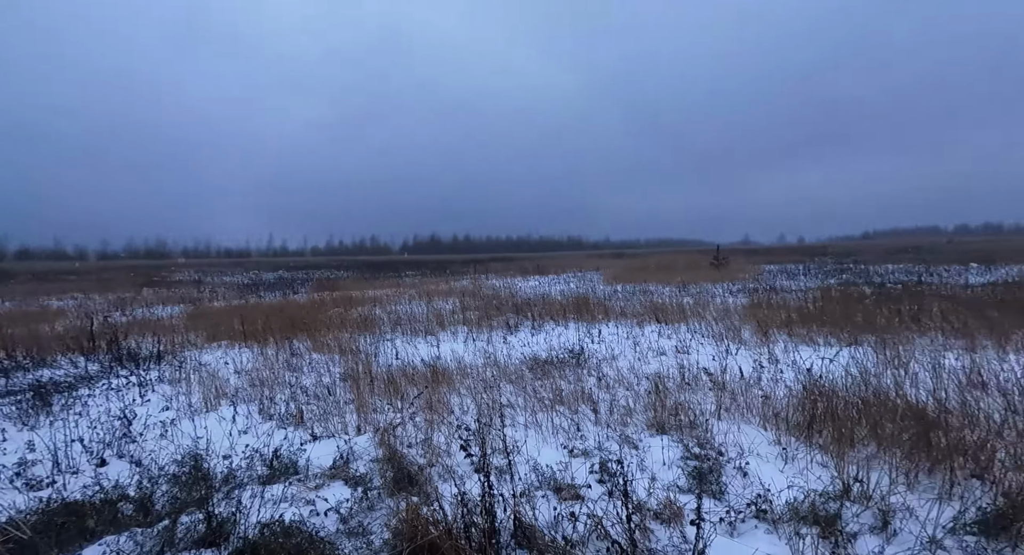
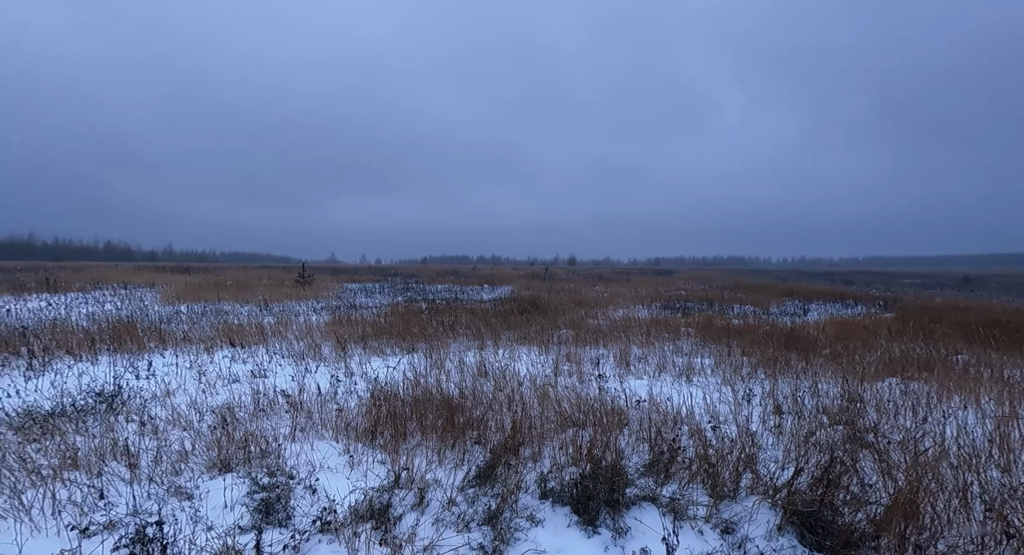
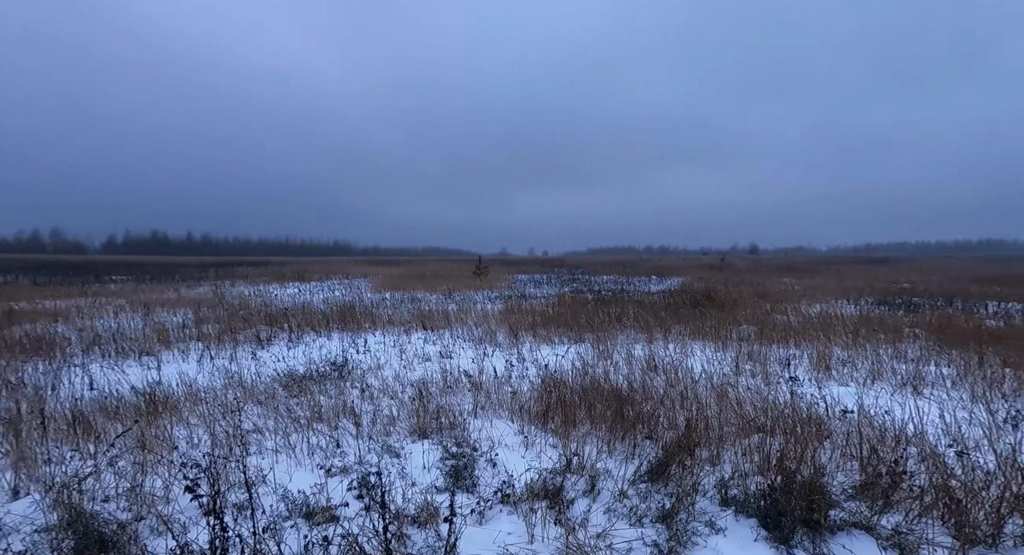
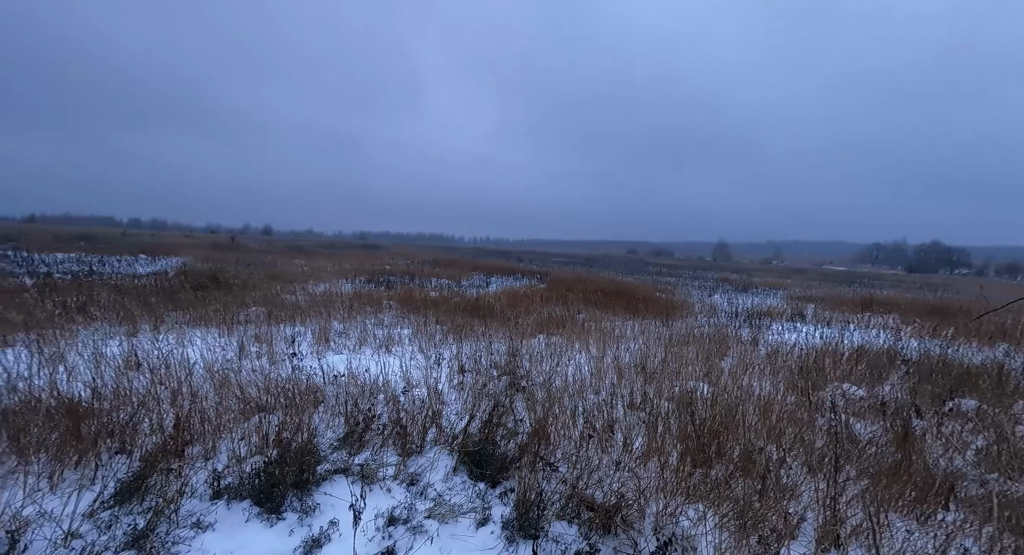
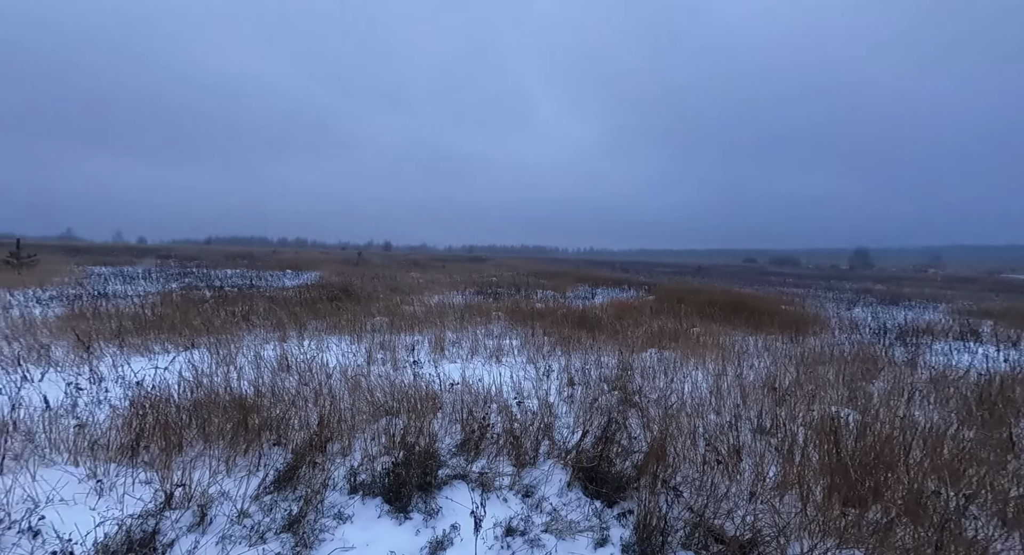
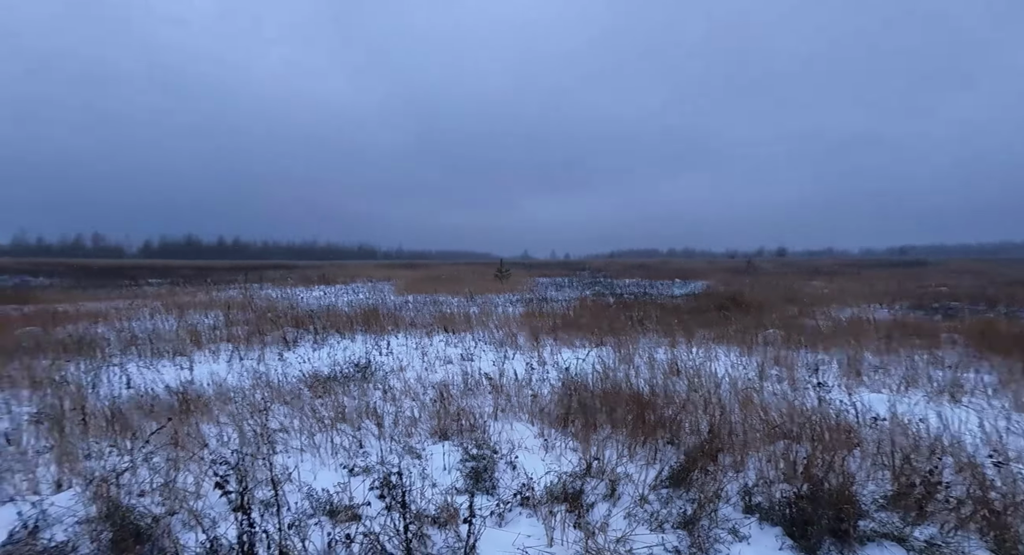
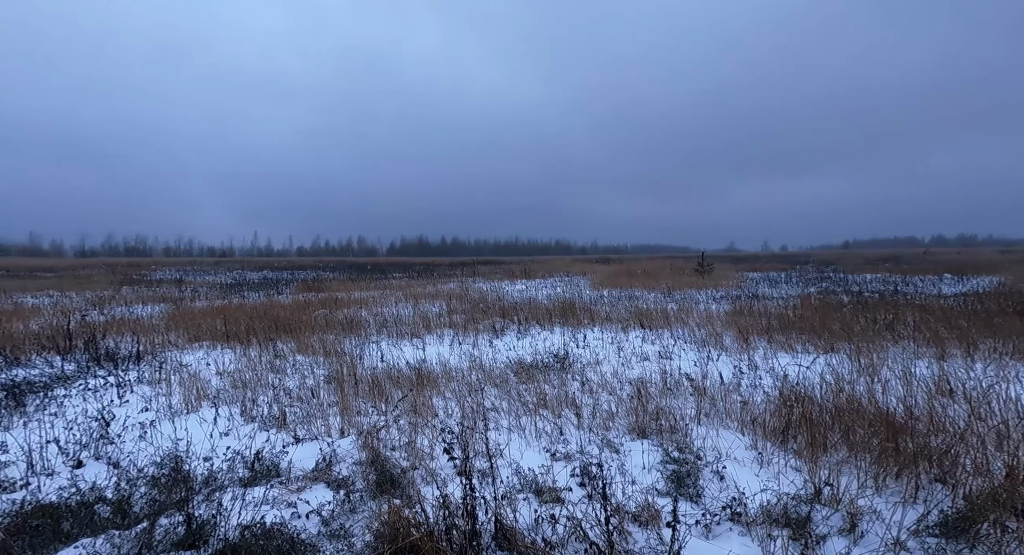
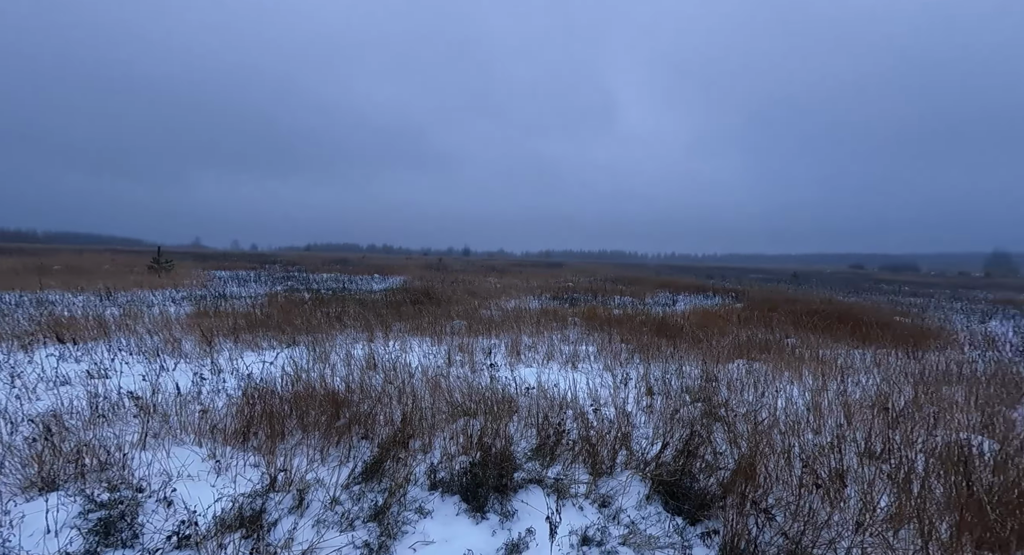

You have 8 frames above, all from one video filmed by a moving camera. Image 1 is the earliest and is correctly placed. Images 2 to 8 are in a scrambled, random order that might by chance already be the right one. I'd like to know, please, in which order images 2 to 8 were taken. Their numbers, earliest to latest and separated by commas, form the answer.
3, 8, 4, 5, 2, 6, 7
